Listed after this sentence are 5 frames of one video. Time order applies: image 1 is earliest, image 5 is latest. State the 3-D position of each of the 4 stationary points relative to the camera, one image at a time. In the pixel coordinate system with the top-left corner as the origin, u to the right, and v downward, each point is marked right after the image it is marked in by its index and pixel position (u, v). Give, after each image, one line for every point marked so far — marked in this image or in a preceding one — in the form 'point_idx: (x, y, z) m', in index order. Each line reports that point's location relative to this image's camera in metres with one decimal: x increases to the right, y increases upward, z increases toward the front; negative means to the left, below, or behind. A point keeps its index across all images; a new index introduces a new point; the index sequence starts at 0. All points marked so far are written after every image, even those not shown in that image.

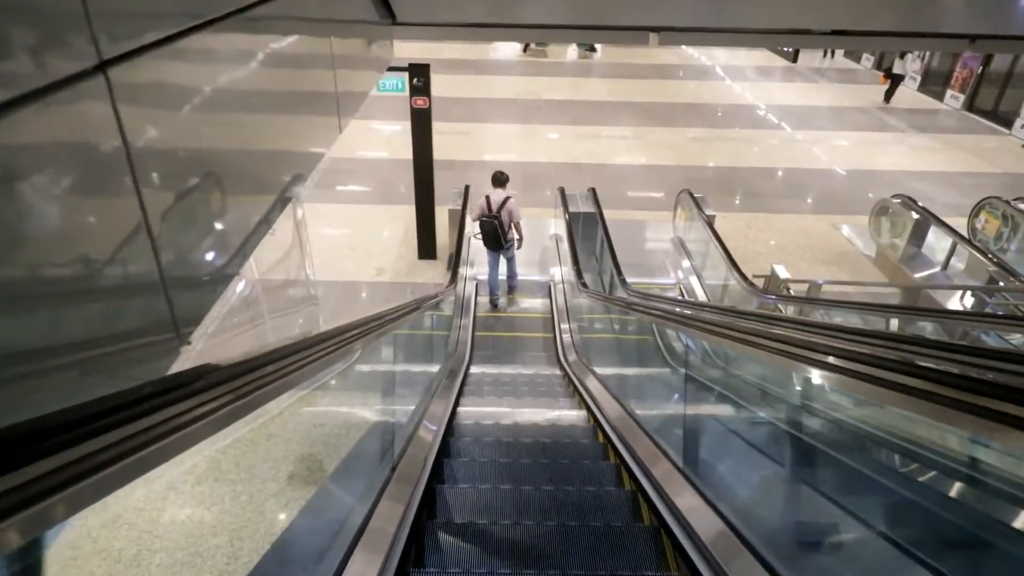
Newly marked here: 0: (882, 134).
0: (+6.8, +2.8, +11.5) m
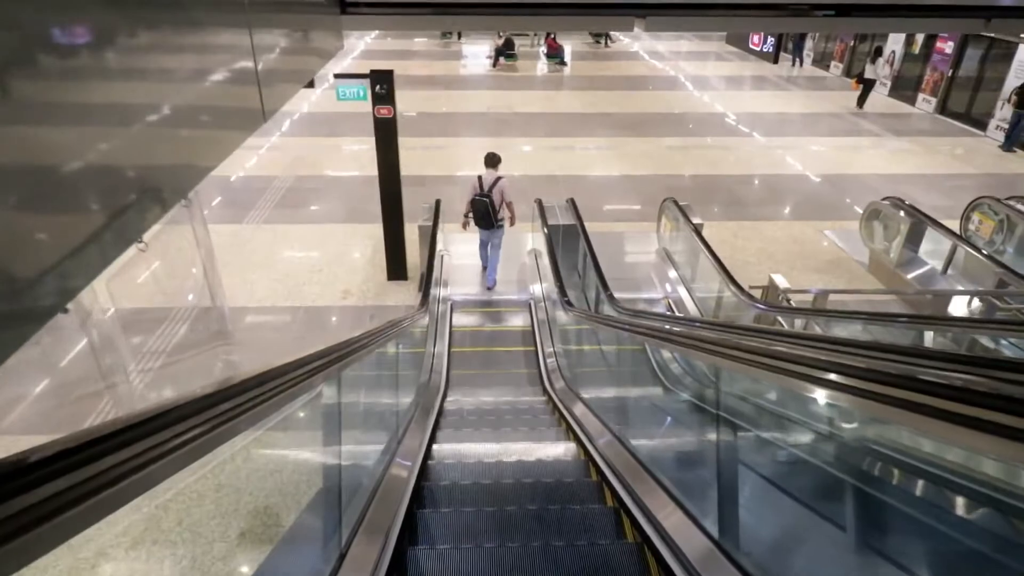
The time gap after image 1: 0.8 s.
0: (+6.3, +2.7, +11.4) m
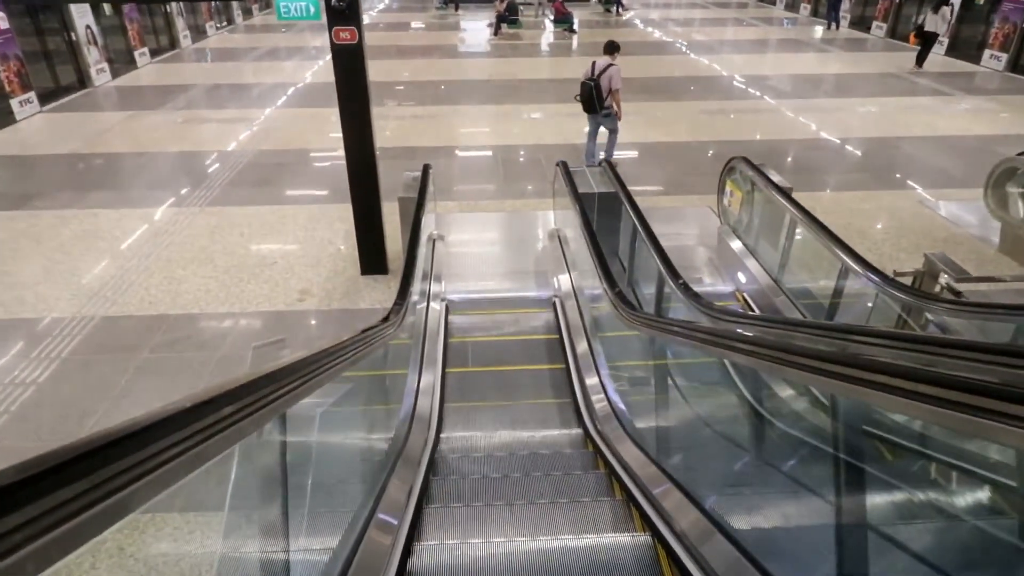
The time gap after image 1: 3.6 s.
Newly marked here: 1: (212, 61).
0: (+6.4, +2.9, +9.8) m
1: (-5.9, +4.4, +12.3) m
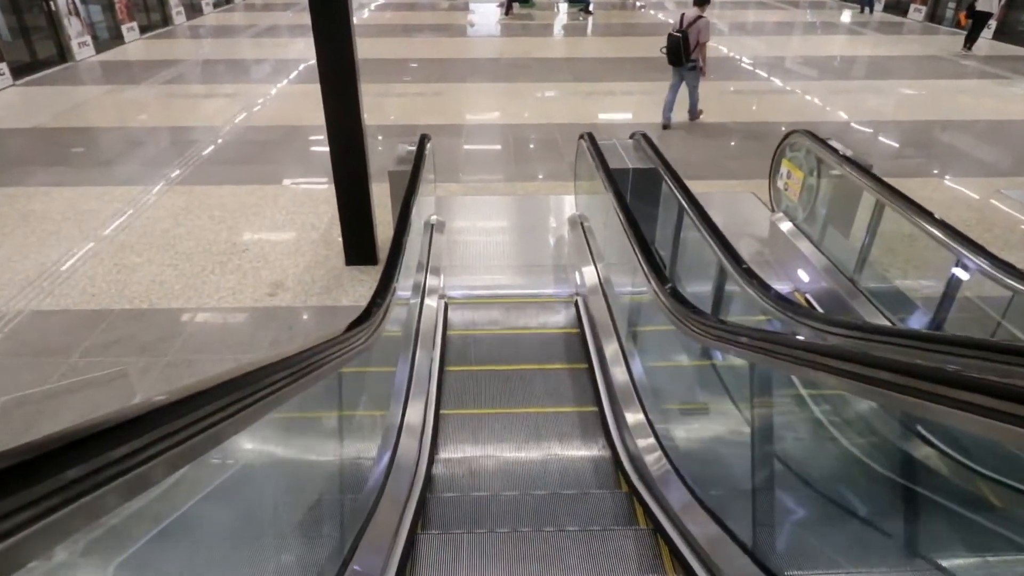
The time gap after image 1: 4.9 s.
0: (+6.6, +2.9, +9.0) m
1: (-5.7, +4.6, +11.6) m
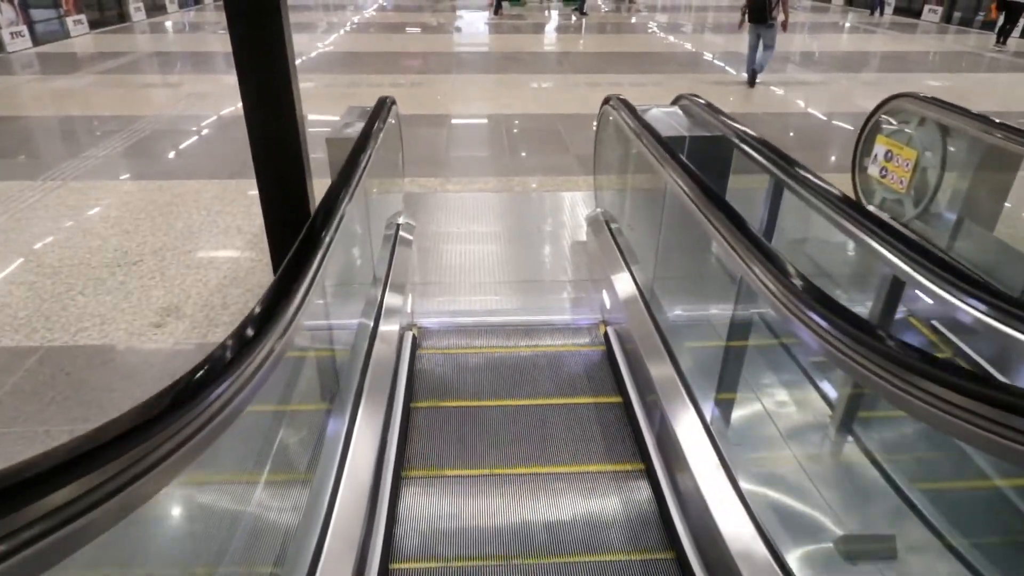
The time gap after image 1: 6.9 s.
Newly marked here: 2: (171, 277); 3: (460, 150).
0: (+6.4, +2.7, +8.1) m
1: (-5.9, +4.3, +10.6) m
2: (-1.5, +0.1, +2.9) m
3: (-0.4, +1.1, +5.0) m
